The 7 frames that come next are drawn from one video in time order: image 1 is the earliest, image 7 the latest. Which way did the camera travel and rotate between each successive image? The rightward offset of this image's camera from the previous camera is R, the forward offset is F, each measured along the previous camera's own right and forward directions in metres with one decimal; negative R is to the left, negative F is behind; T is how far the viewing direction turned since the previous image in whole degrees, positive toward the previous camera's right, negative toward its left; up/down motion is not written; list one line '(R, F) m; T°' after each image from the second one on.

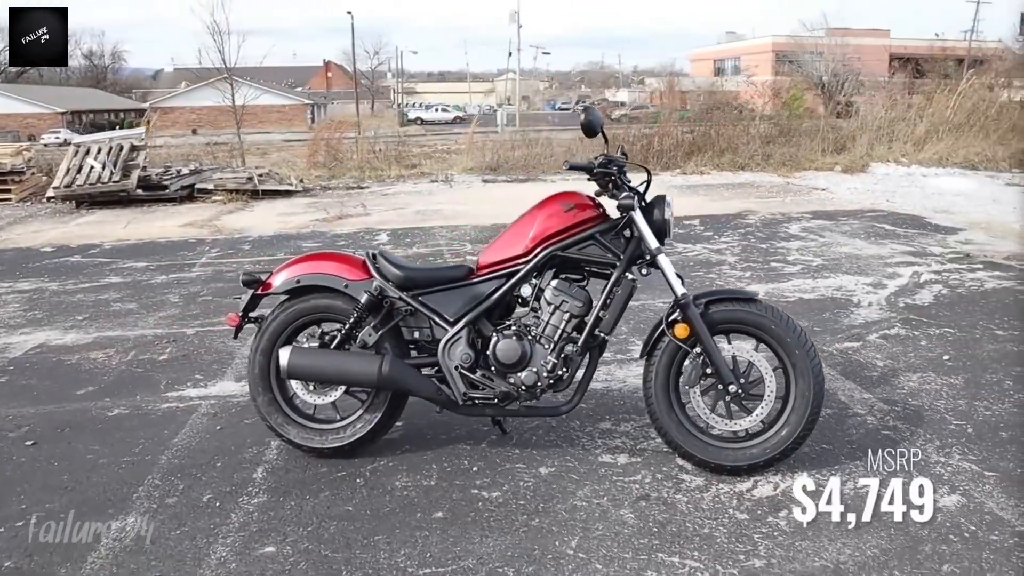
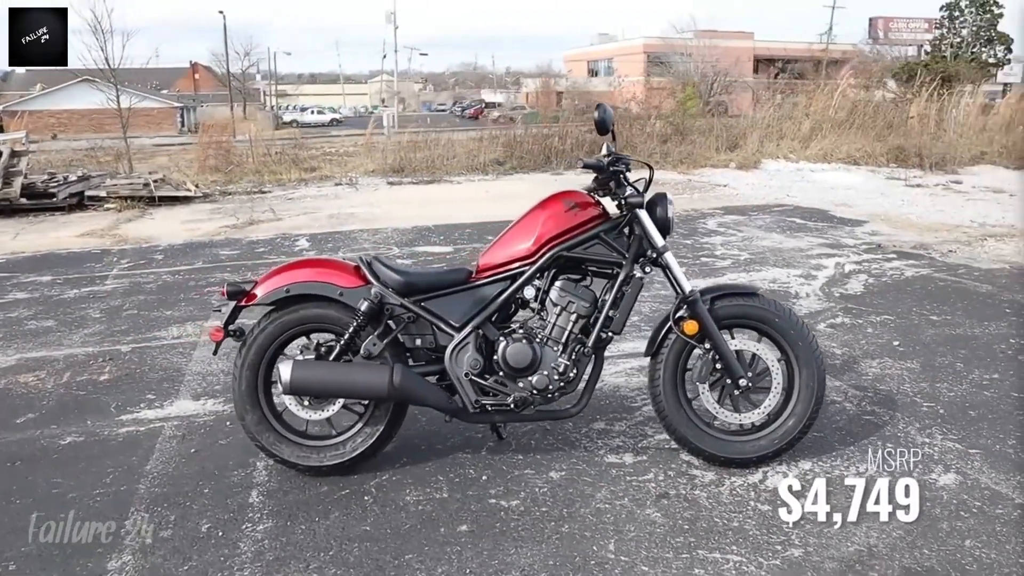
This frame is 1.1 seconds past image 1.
(-0.5, +0.1) m; +8°
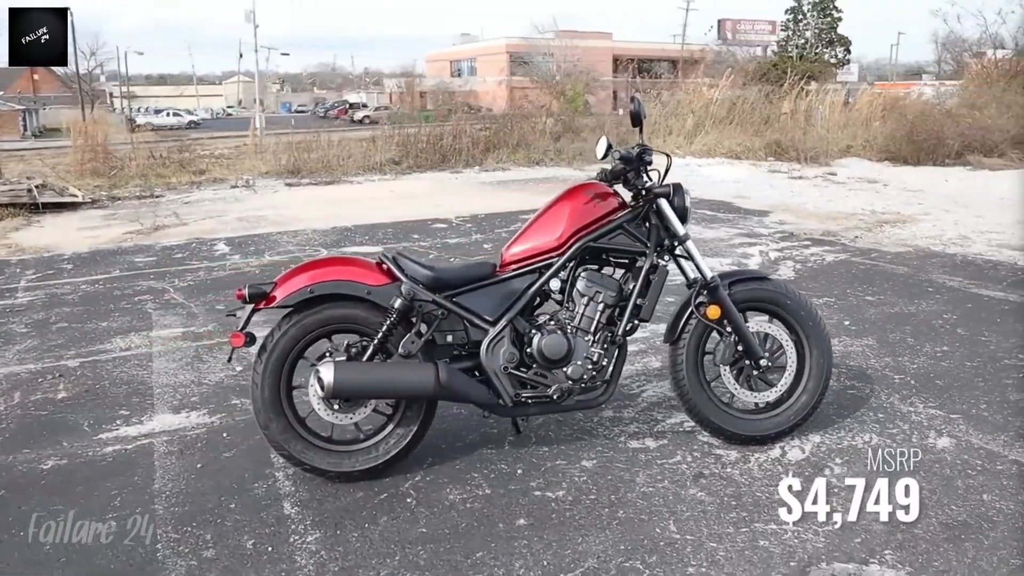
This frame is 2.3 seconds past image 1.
(-0.7, +0.1) m; +9°
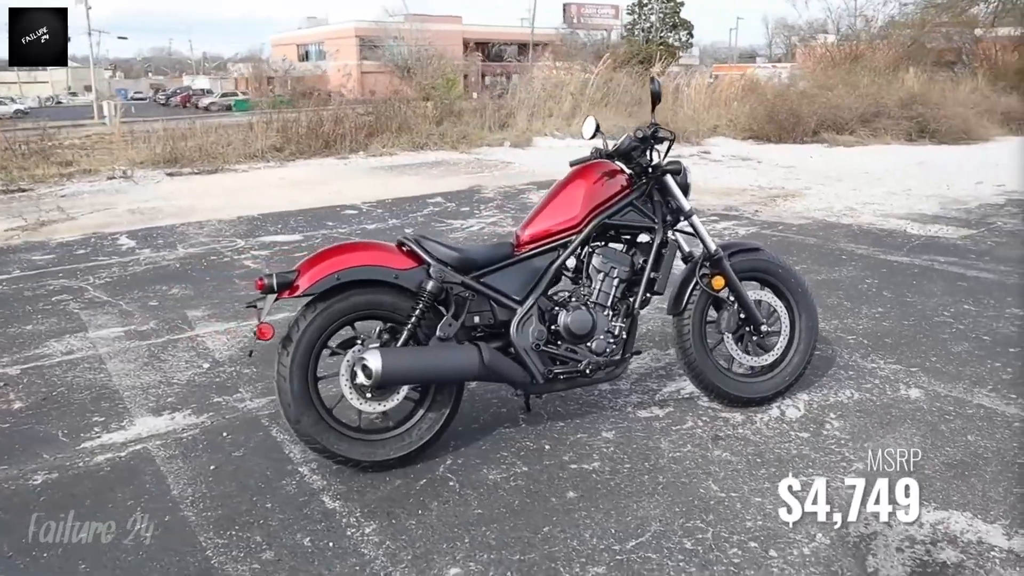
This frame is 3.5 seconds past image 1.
(-0.7, 0.0) m; +10°
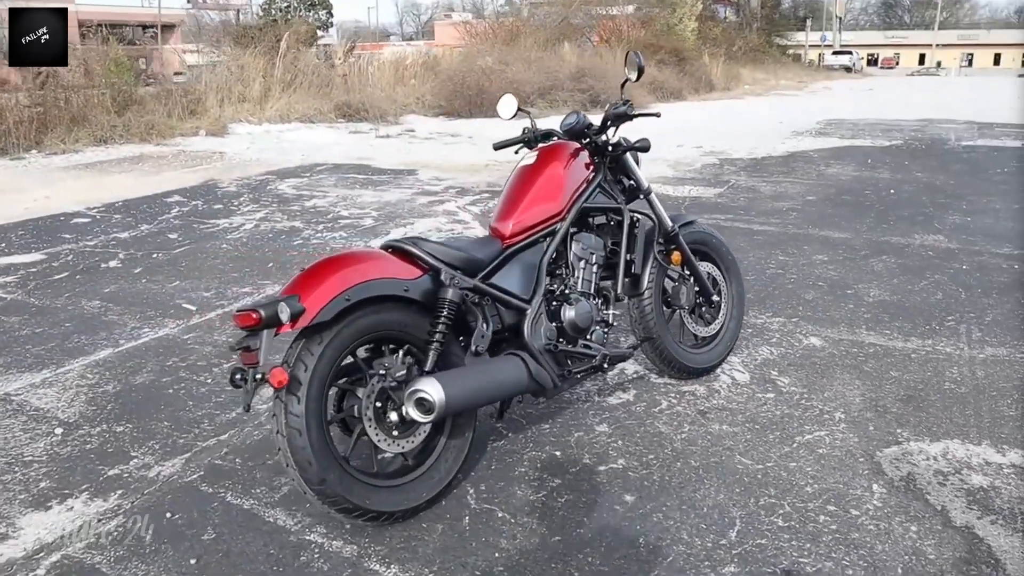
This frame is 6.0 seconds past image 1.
(-1.3, +0.6) m; +23°
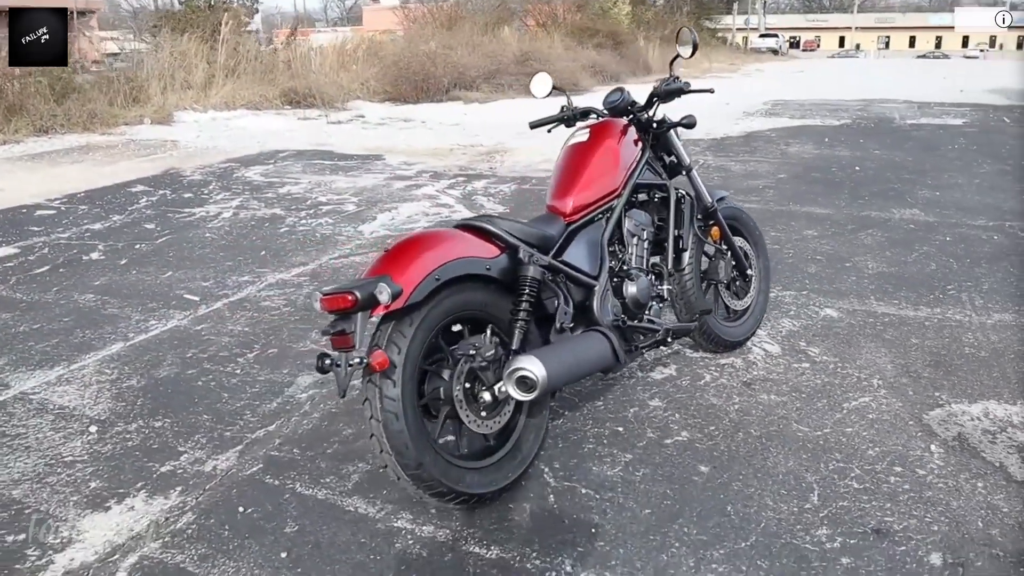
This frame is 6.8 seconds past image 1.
(-0.5, +0.1) m; +5°
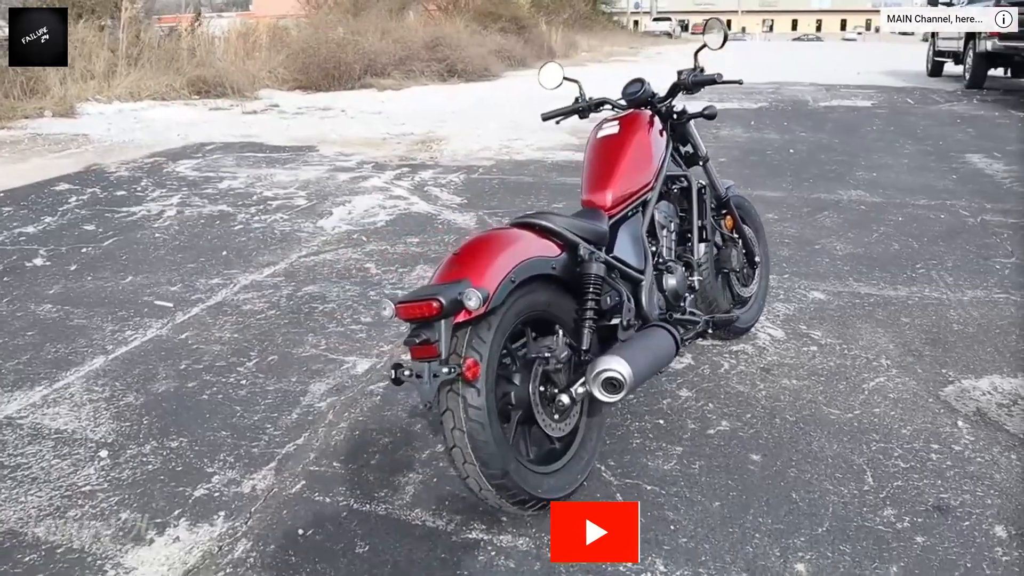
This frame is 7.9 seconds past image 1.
(-0.5, +0.1) m; +7°
